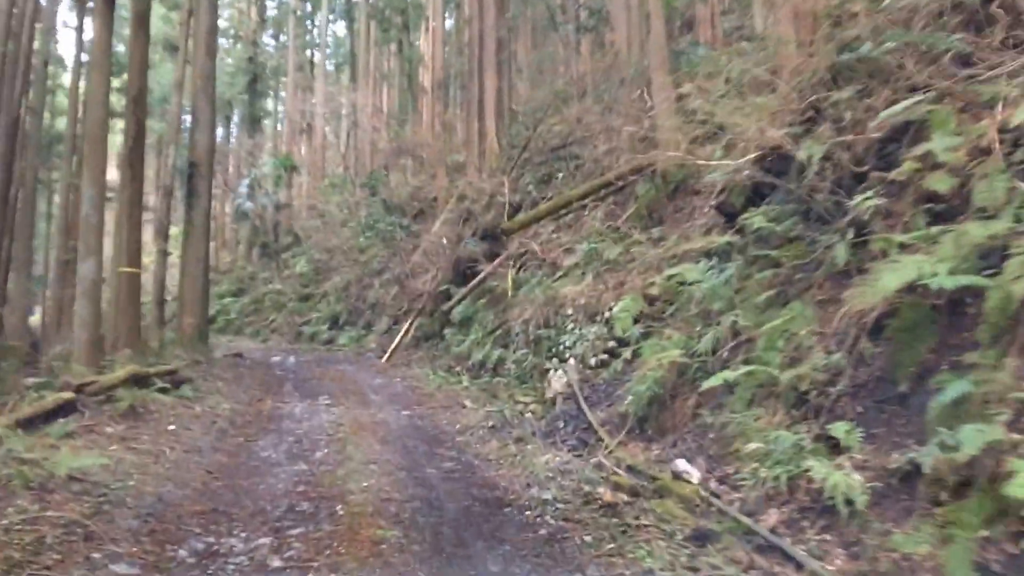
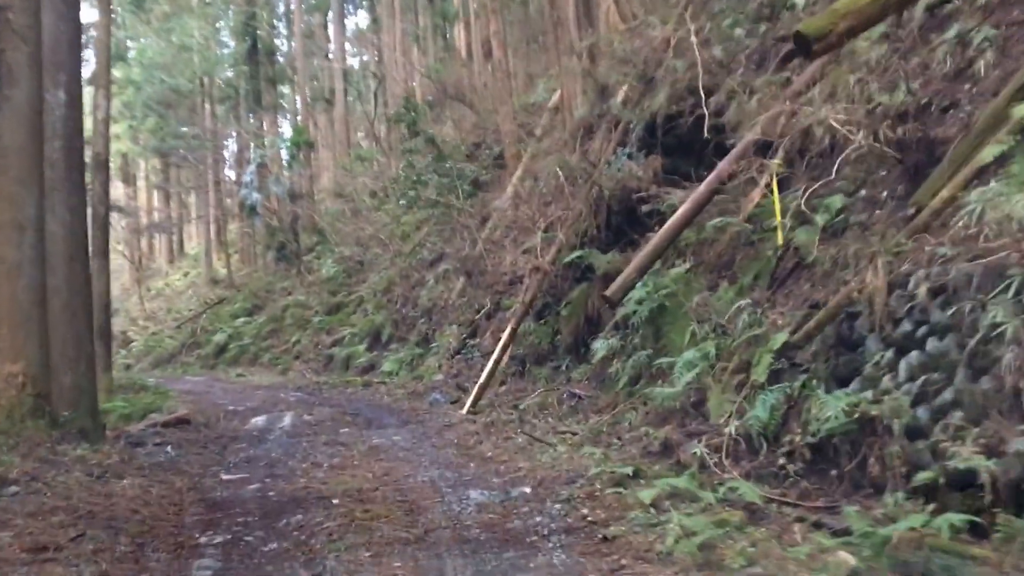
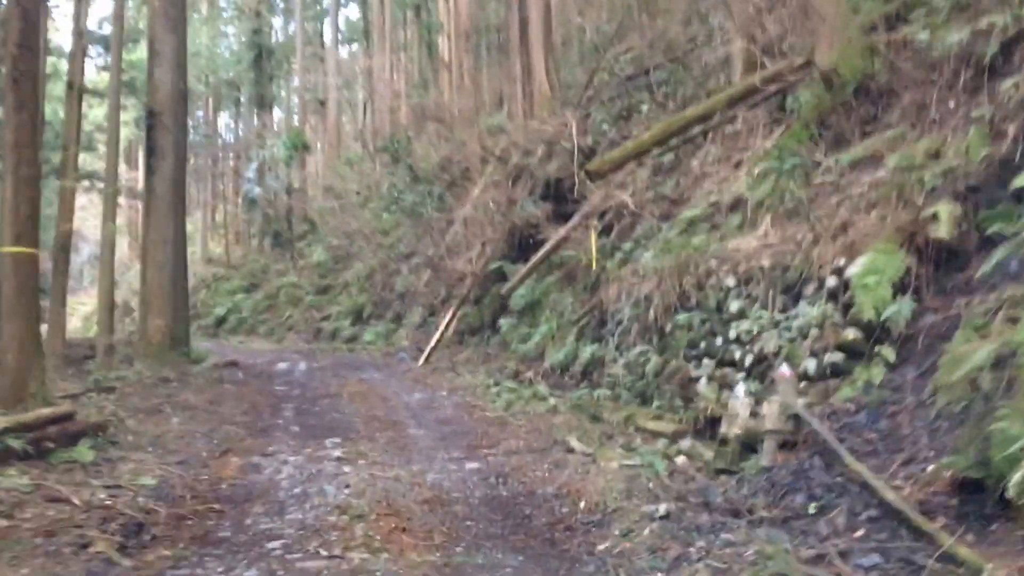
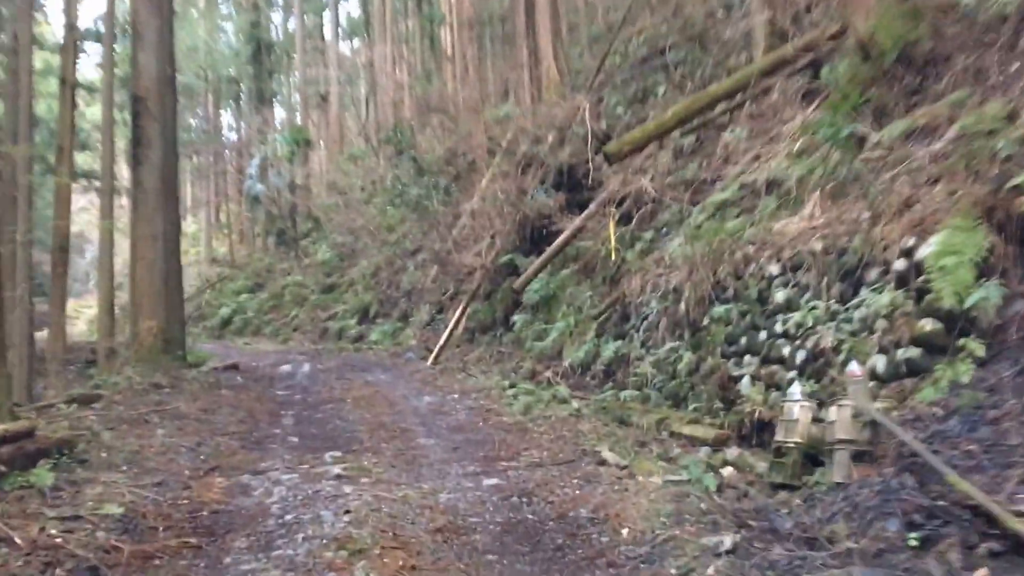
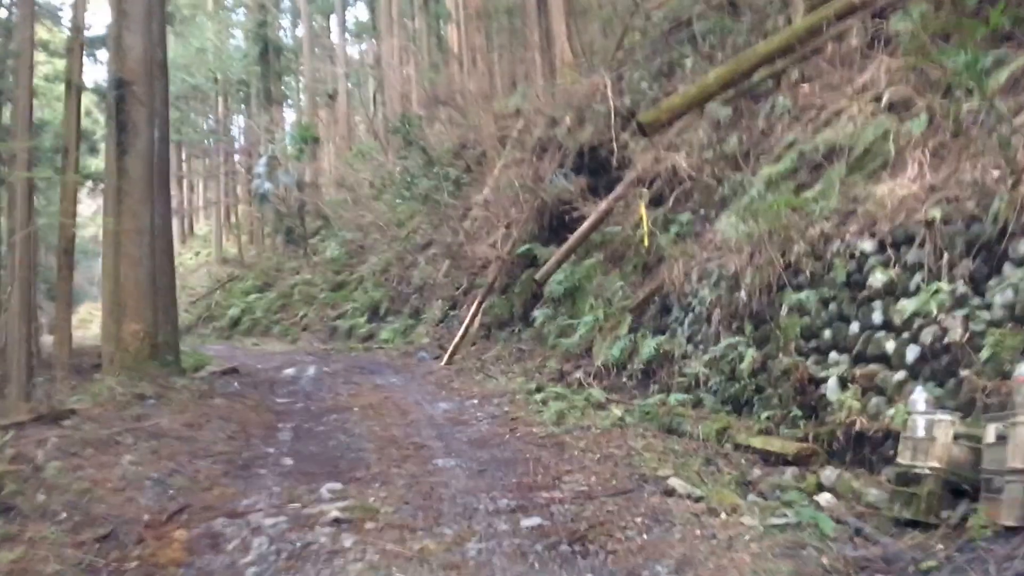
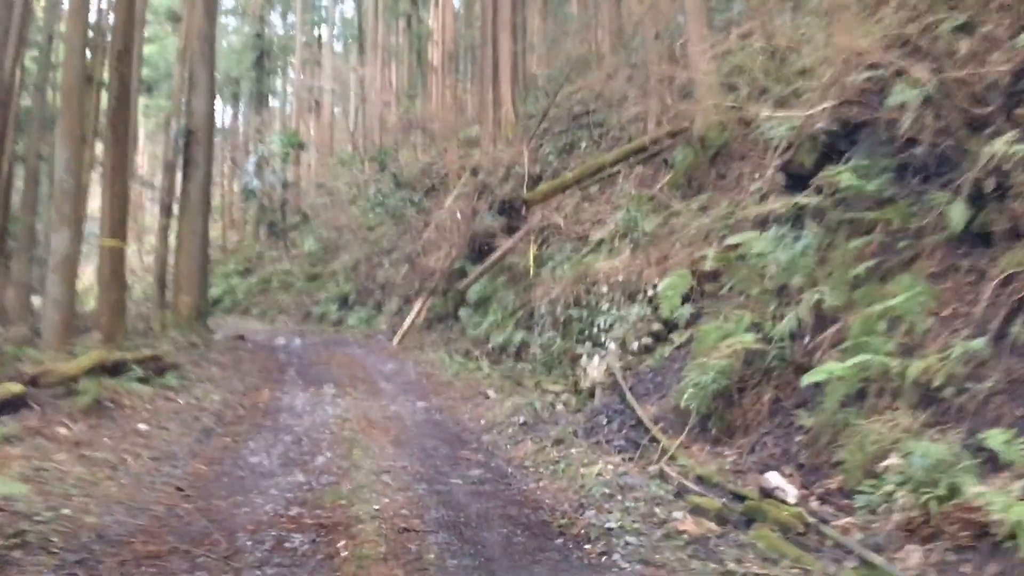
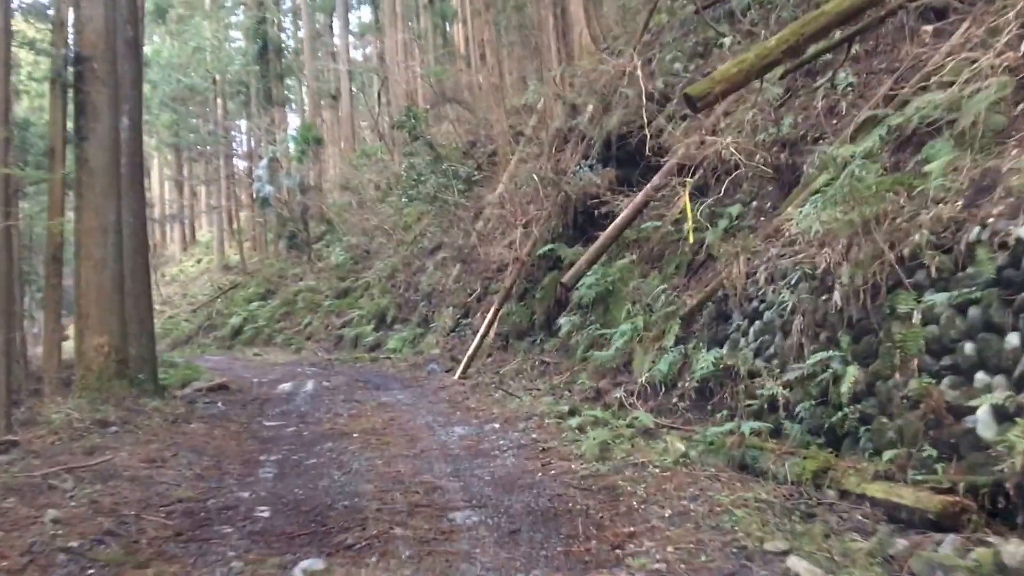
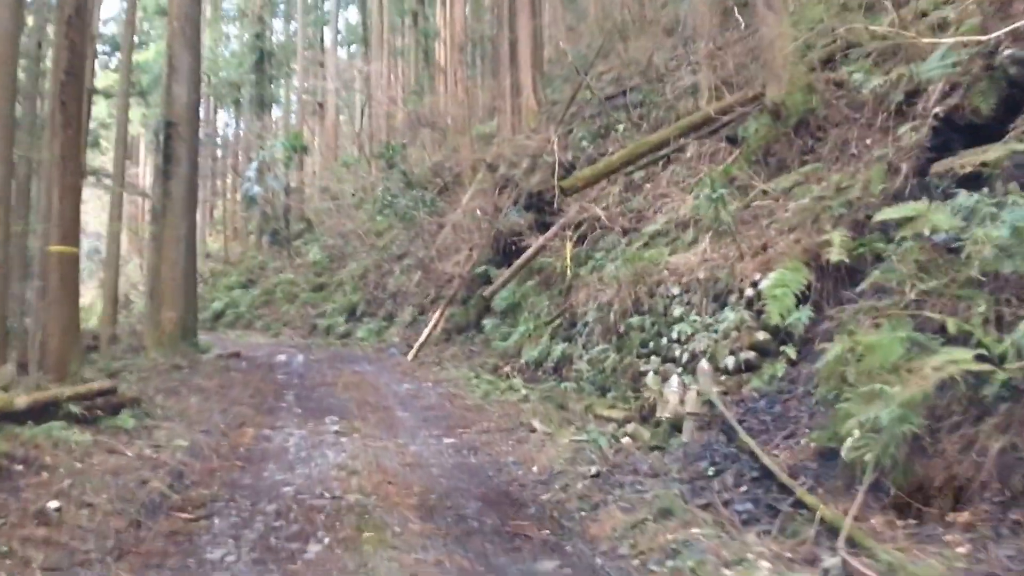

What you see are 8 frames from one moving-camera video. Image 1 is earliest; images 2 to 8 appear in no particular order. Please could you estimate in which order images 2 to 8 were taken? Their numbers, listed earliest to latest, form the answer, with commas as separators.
6, 8, 3, 4, 5, 7, 2
